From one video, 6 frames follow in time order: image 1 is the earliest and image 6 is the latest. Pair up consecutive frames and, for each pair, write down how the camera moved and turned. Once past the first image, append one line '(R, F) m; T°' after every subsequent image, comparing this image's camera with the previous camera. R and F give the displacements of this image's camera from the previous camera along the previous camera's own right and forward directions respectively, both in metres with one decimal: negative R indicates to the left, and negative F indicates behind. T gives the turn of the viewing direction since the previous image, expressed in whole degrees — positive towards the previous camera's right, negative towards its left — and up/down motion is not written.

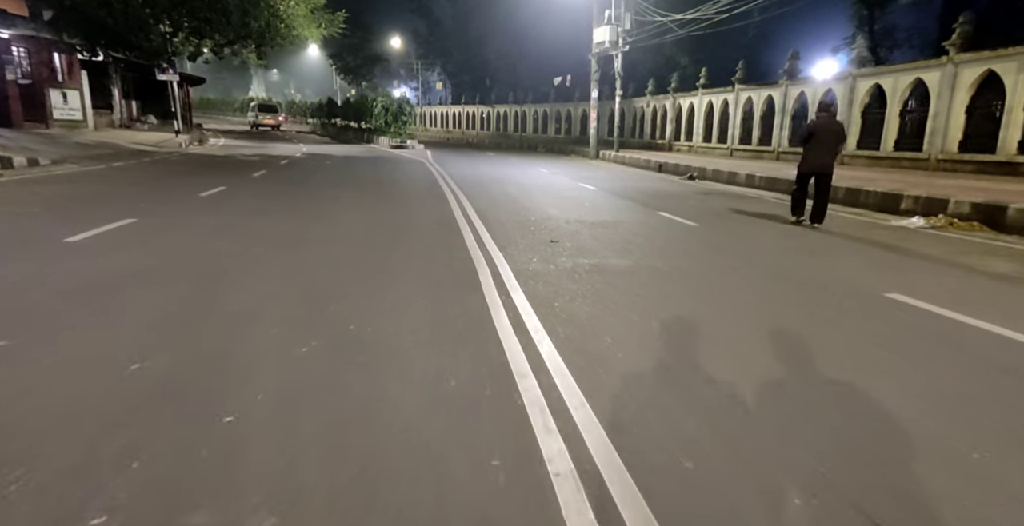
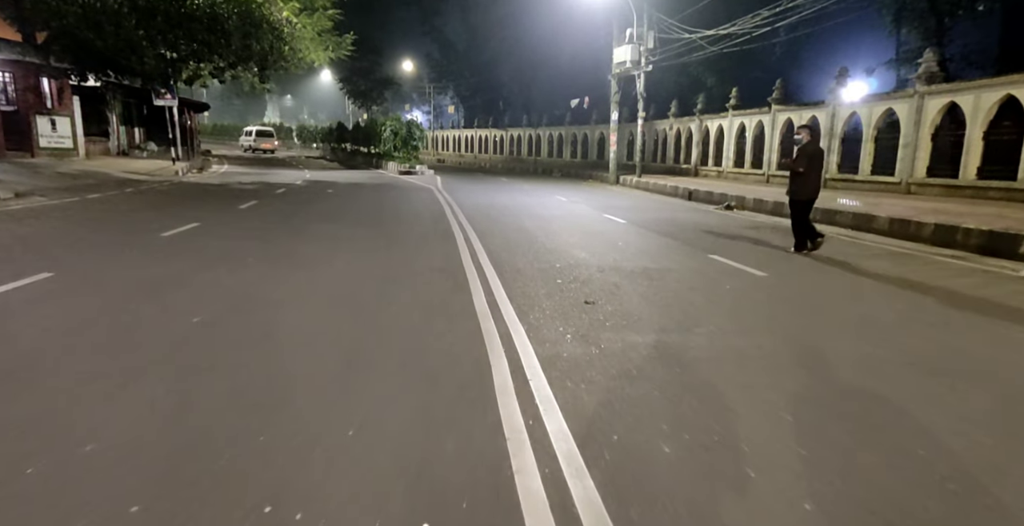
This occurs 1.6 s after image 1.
(-0.1, +1.6) m; -1°
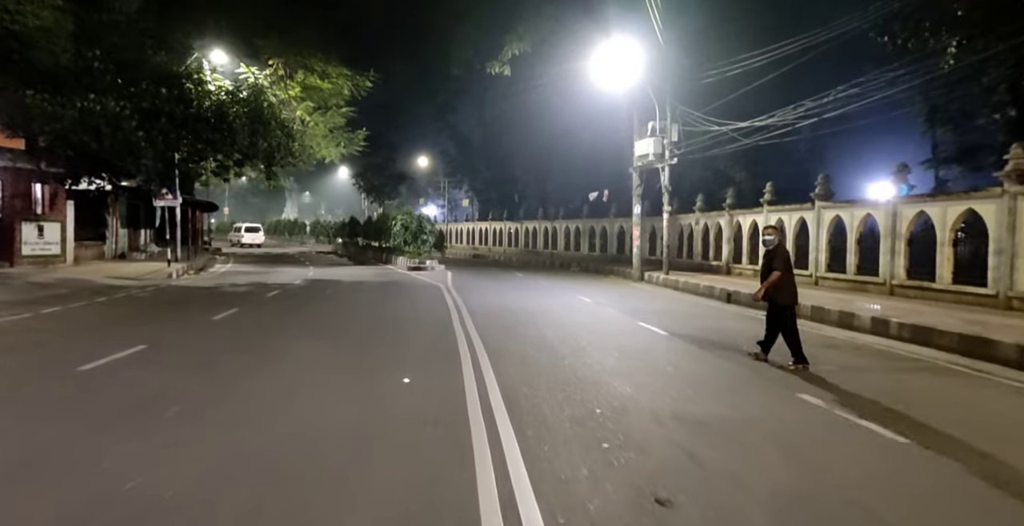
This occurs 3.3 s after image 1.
(-0.1, +1.8) m; -1°
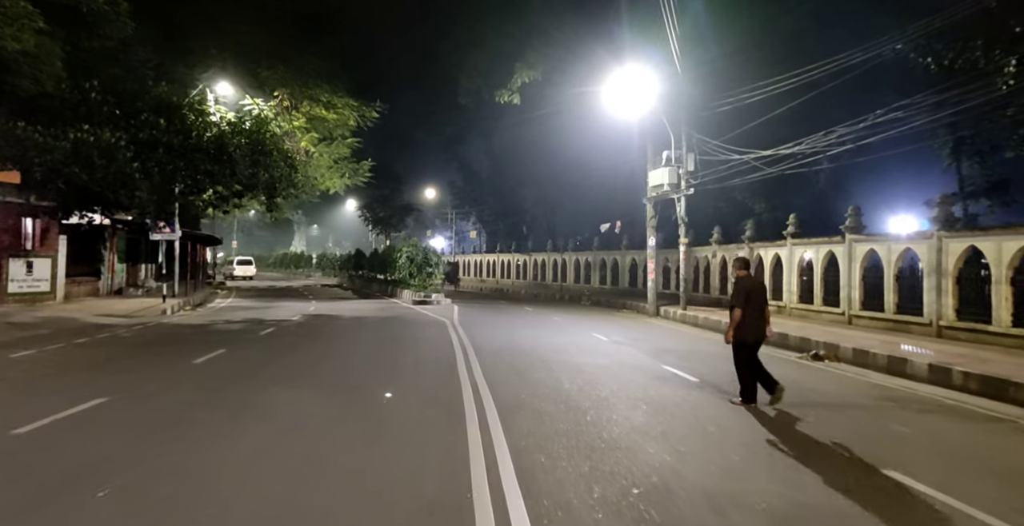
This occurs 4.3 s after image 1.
(-0.1, +0.9) m; -1°
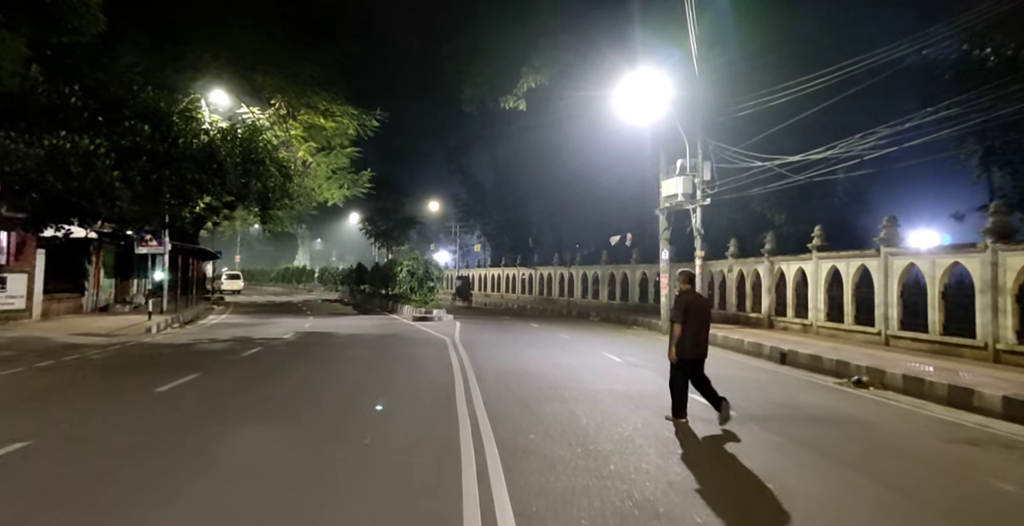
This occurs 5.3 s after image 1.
(0.0, +1.1) m; -1°
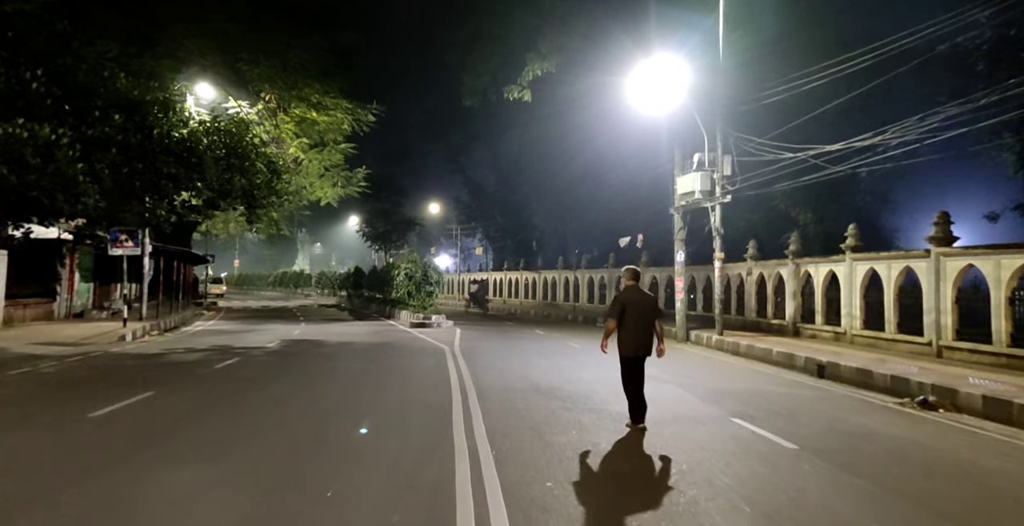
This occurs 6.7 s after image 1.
(-0.1, +1.4) m; 0°
